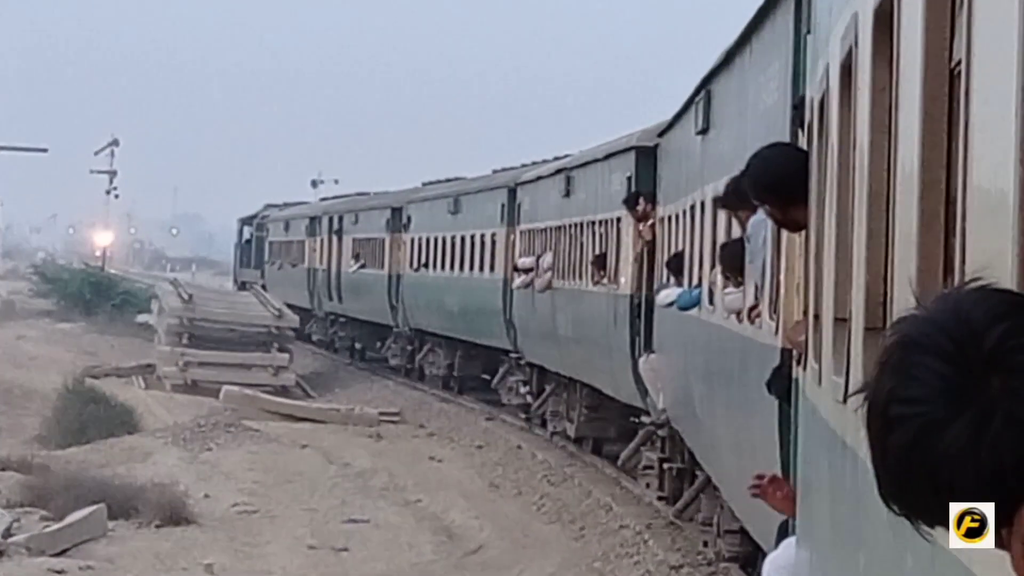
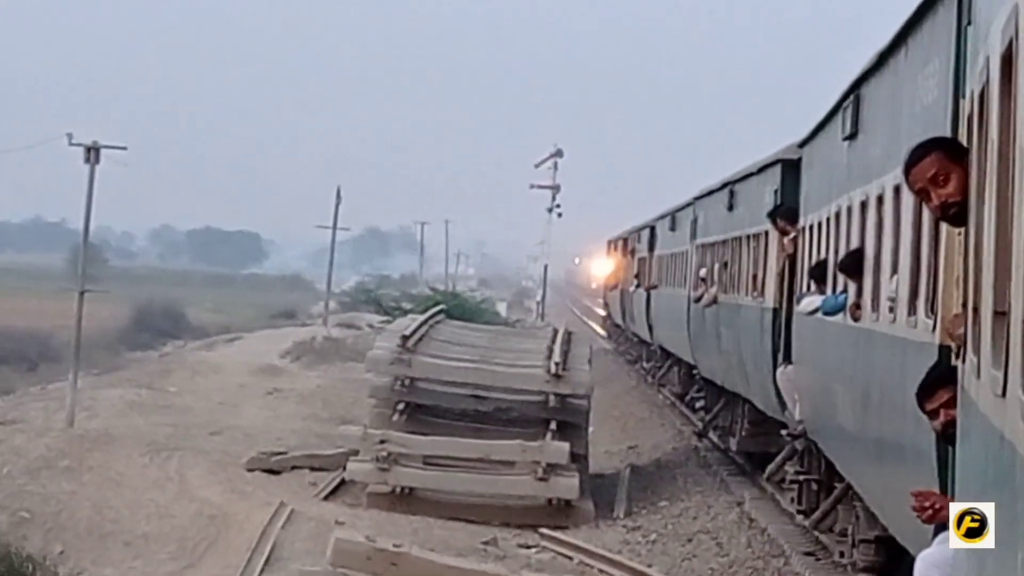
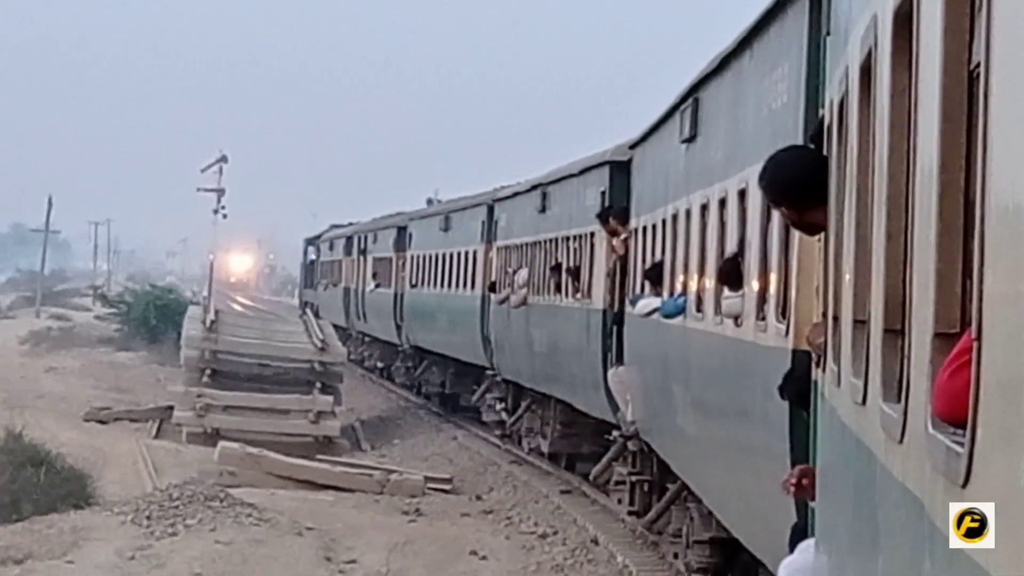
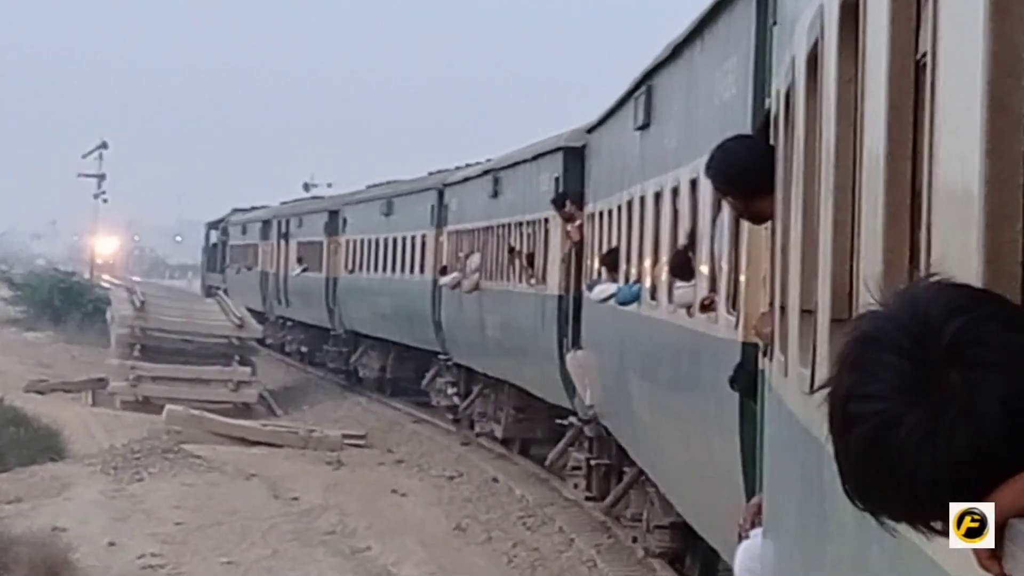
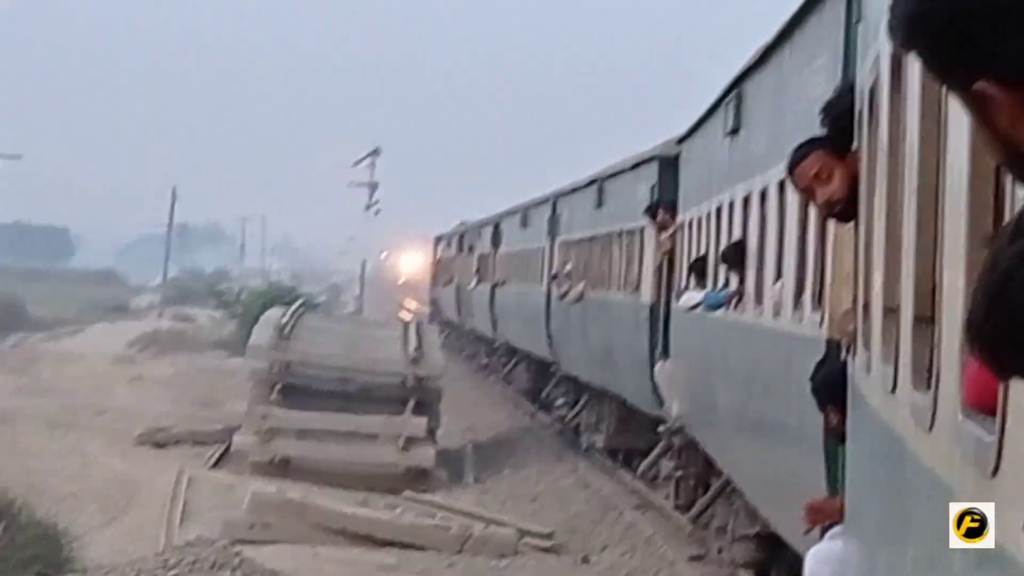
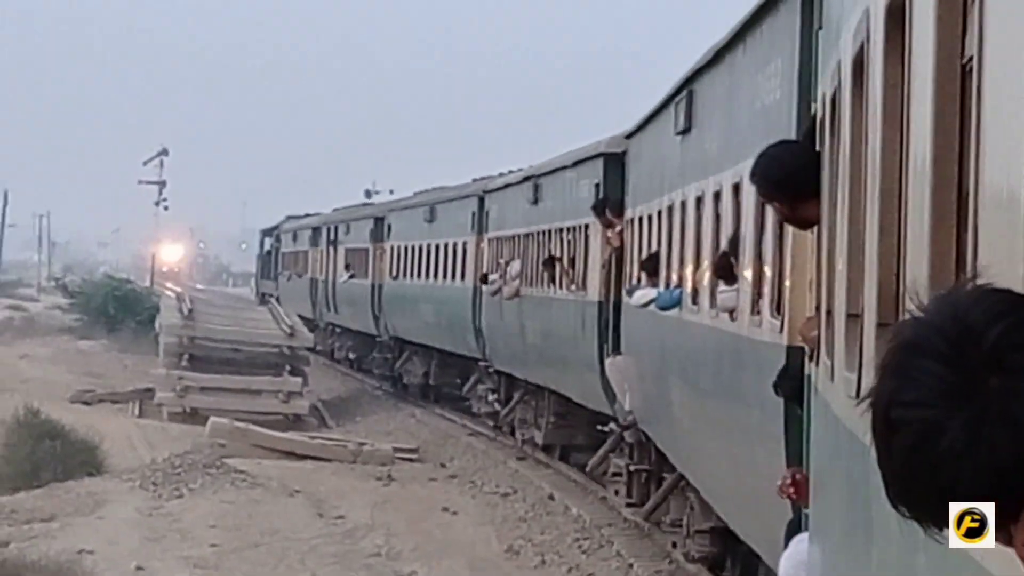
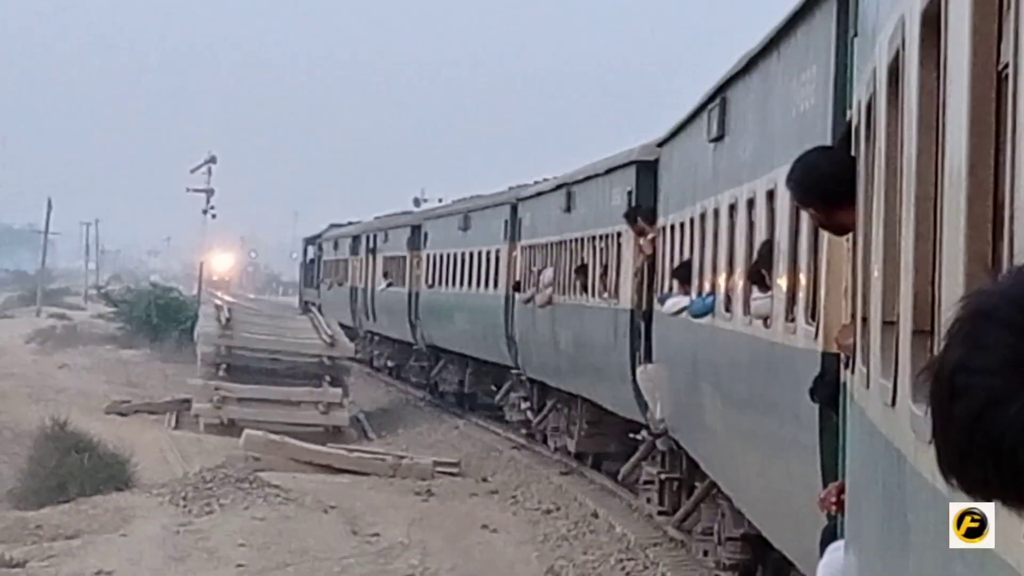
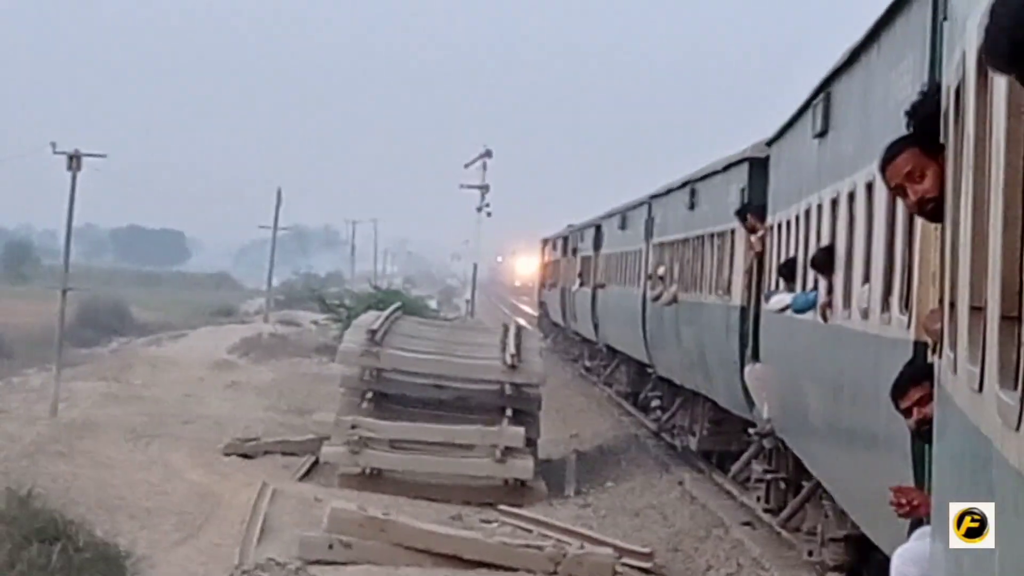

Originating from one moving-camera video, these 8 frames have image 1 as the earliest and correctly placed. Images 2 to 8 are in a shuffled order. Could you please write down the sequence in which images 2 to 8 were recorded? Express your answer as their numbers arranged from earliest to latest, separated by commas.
4, 6, 7, 3, 5, 8, 2
